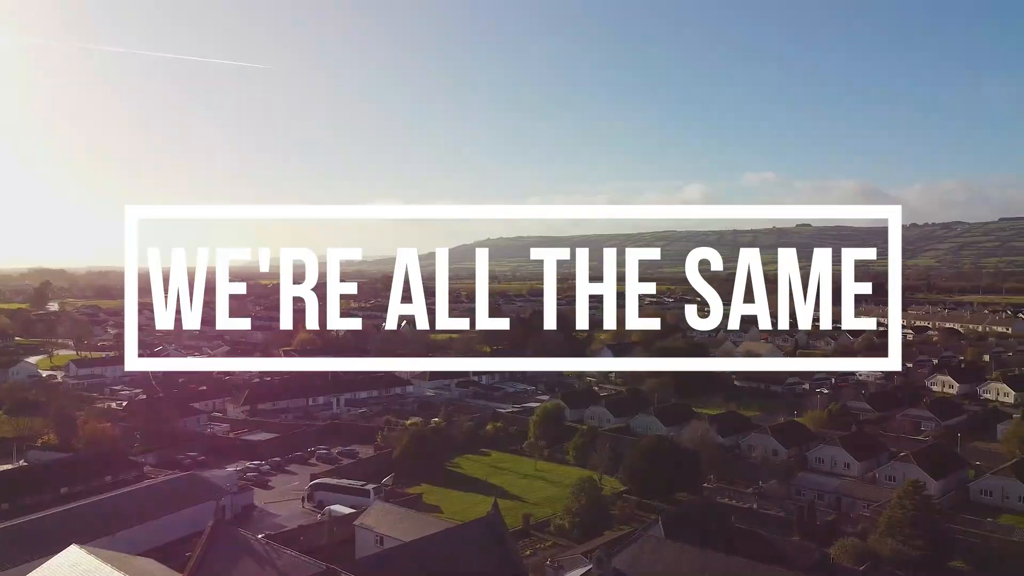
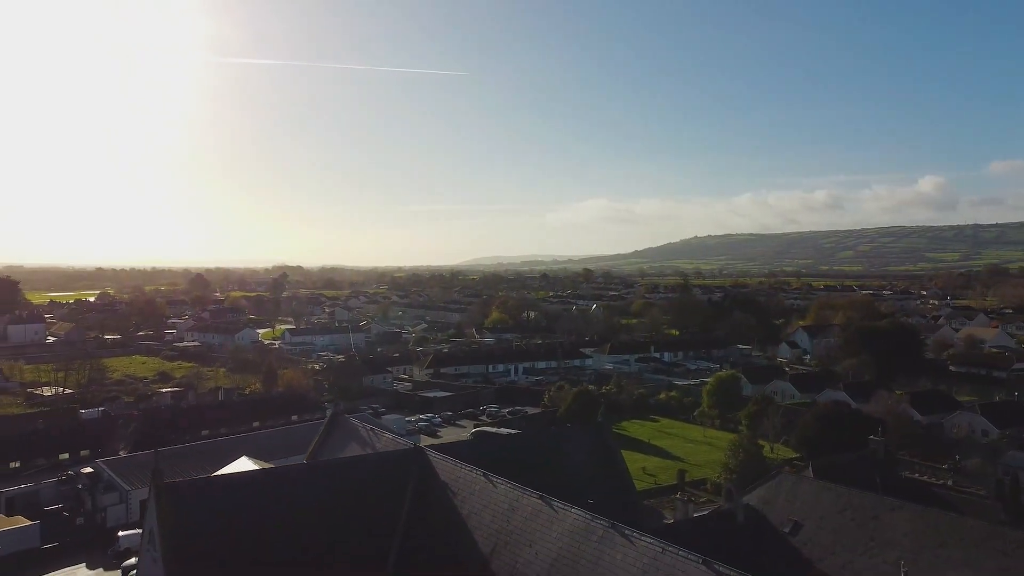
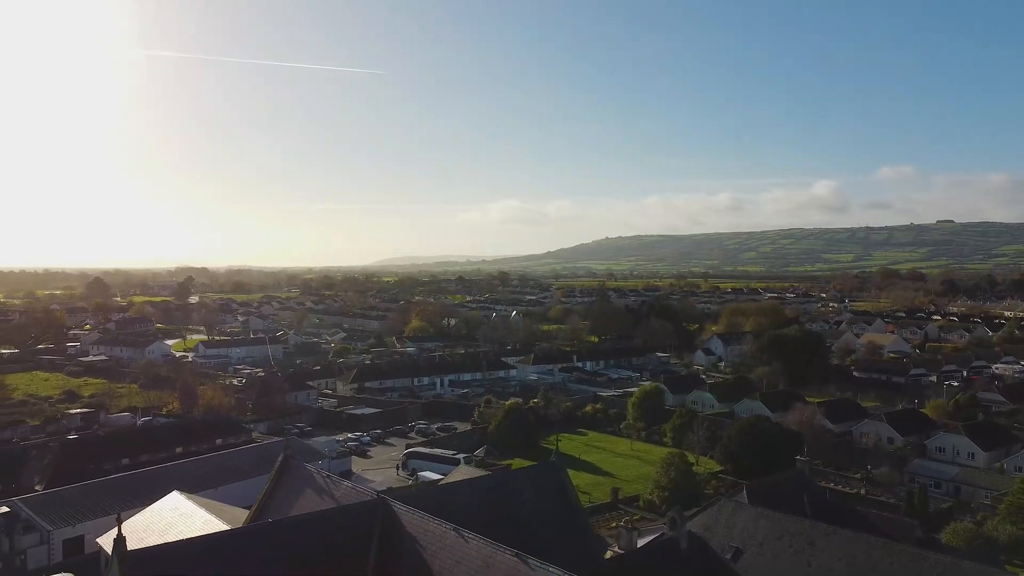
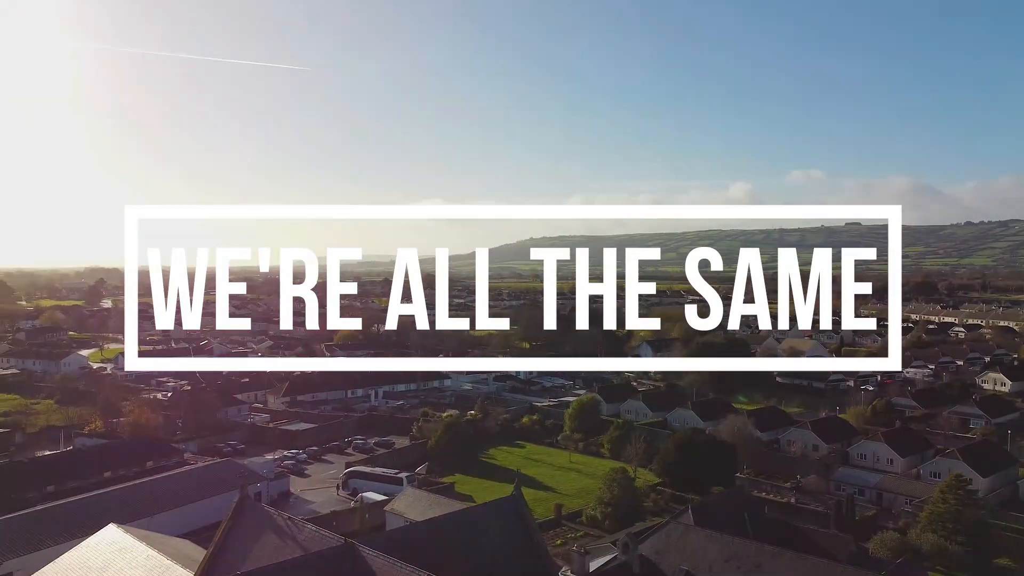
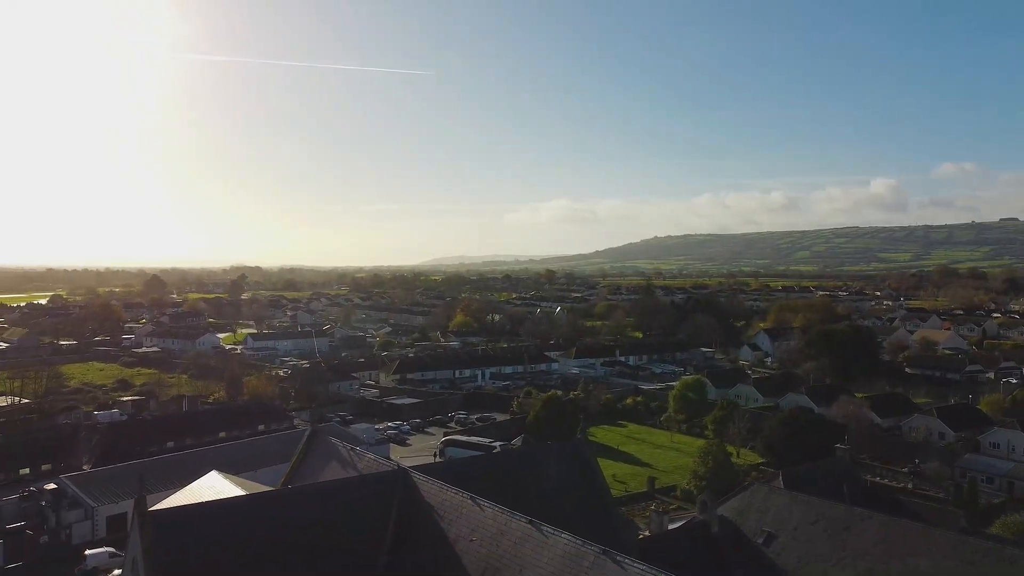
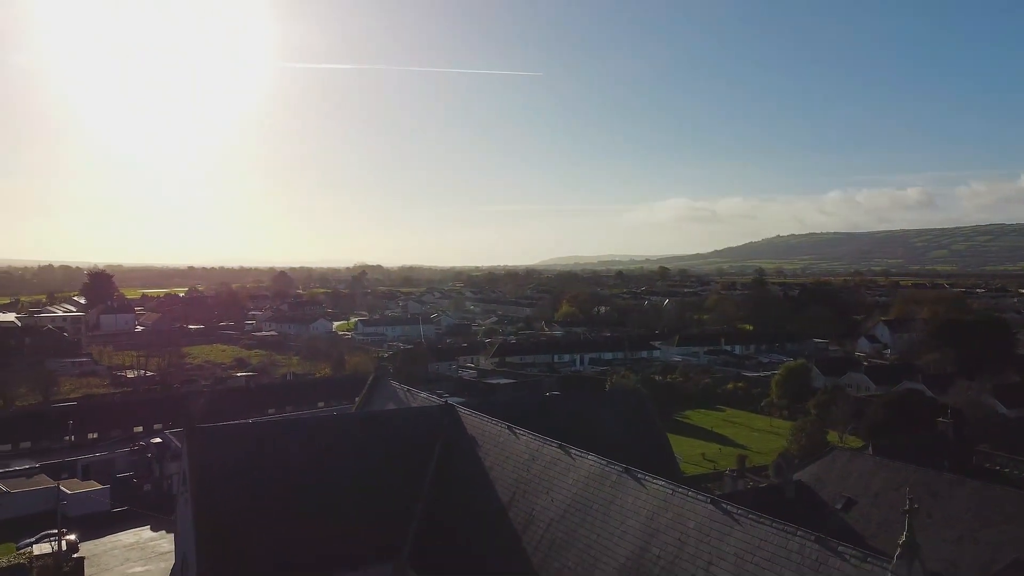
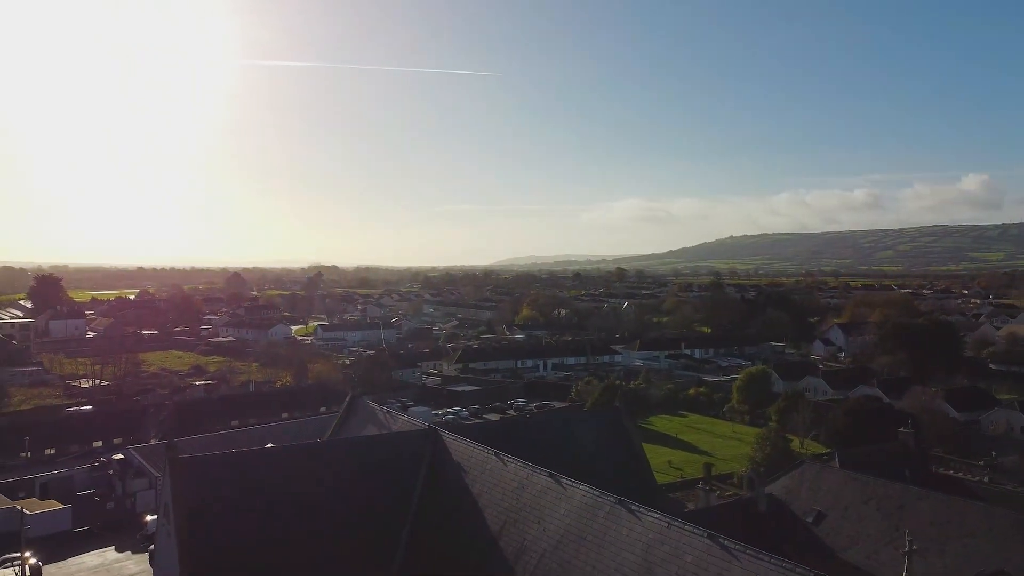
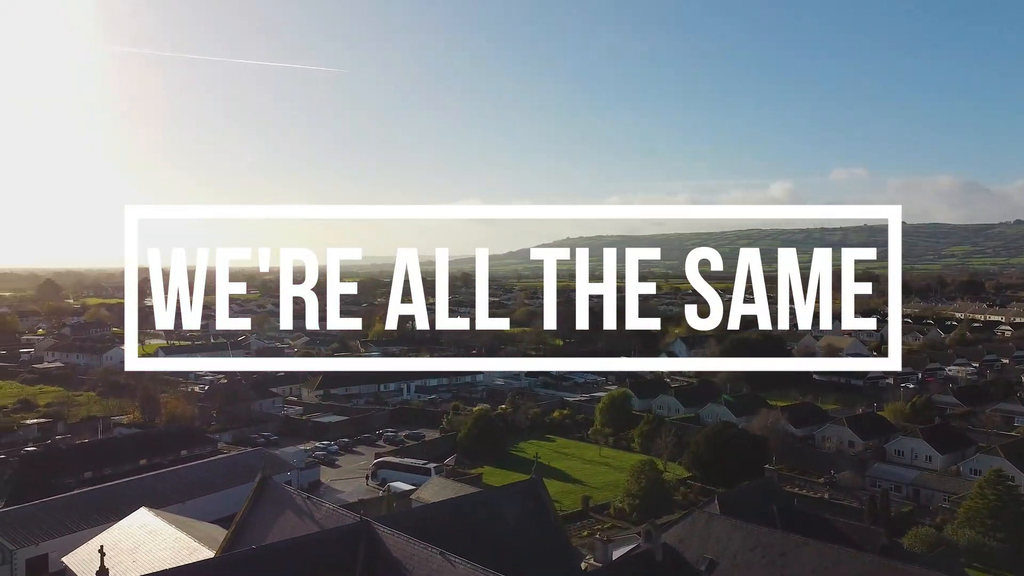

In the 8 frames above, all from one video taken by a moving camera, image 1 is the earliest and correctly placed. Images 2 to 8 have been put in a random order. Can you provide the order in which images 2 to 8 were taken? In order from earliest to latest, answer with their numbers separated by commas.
4, 8, 3, 5, 2, 7, 6
